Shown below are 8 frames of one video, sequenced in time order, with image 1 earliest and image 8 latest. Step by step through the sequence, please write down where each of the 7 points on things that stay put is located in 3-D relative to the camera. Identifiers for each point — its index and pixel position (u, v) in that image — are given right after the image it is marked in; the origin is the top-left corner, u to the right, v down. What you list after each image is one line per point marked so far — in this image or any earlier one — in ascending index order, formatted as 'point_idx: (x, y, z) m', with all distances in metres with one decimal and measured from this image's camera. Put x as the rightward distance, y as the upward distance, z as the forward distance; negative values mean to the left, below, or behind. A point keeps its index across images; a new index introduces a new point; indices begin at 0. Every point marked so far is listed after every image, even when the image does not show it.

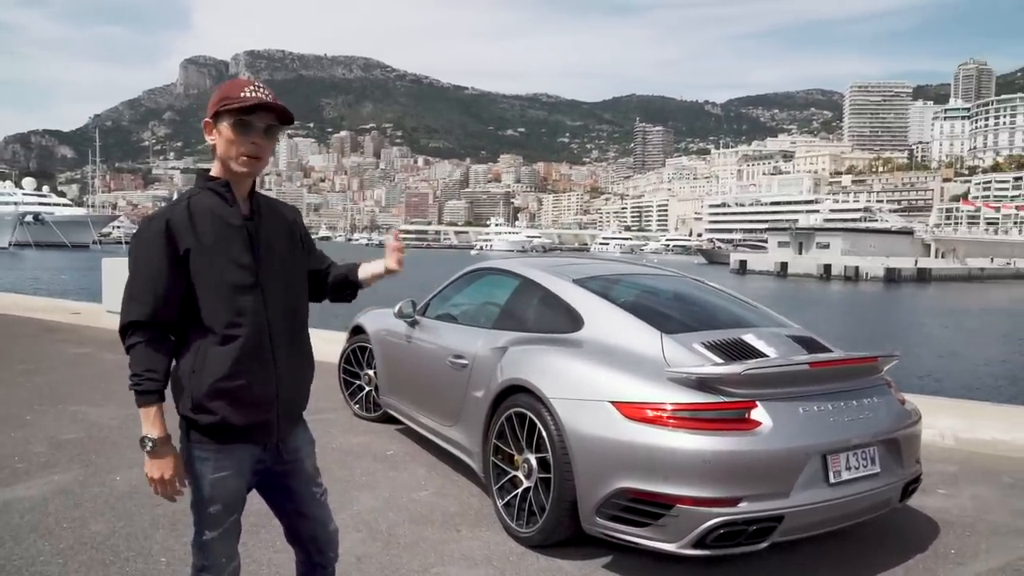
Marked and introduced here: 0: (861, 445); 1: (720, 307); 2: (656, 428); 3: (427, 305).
0: (+1.4, -0.6, +3.4) m
1: (+1.2, -0.1, +4.8) m
2: (+0.6, -0.6, +3.3) m
3: (-0.6, -0.1, +5.6) m
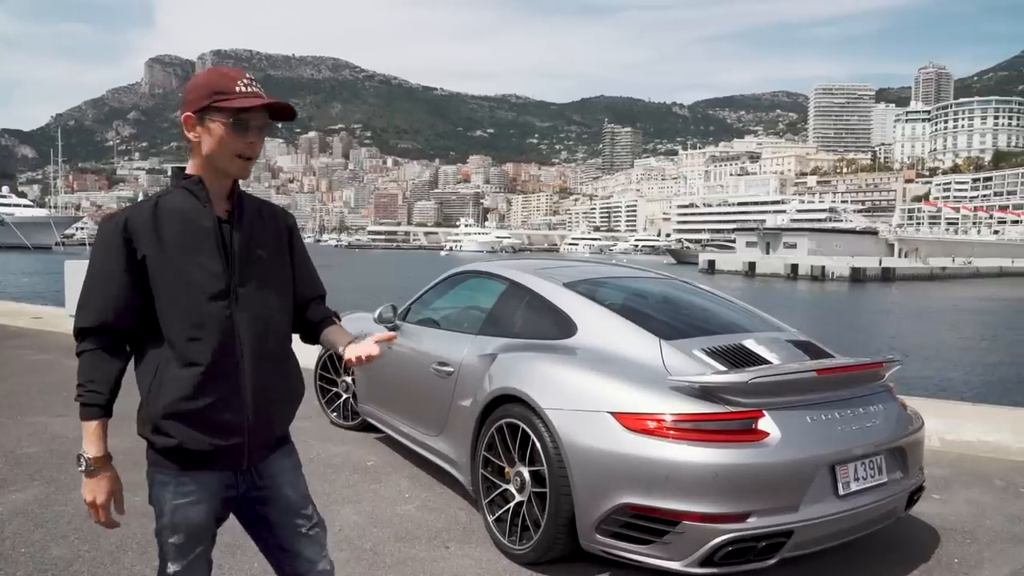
0: (+1.4, -0.6, +3.2) m
1: (+1.2, -0.1, +4.6) m
2: (+0.6, -0.6, +3.1) m
3: (-0.7, -0.1, +5.4) m
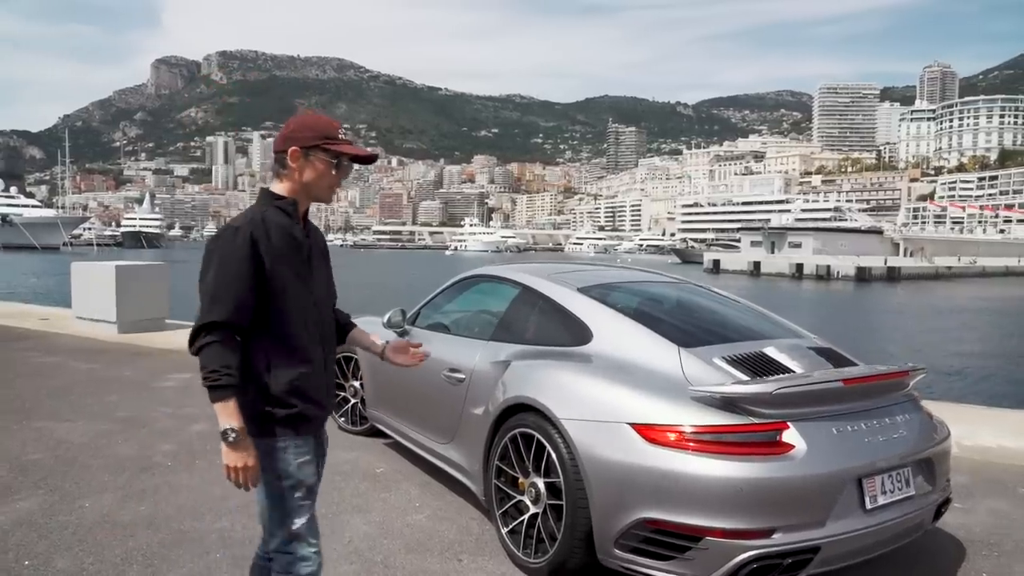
0: (+1.5, -0.7, +3.1) m
1: (+1.2, -0.2, +4.6) m
2: (+0.6, -0.6, +3.0) m
3: (-0.6, -0.2, +5.3) m
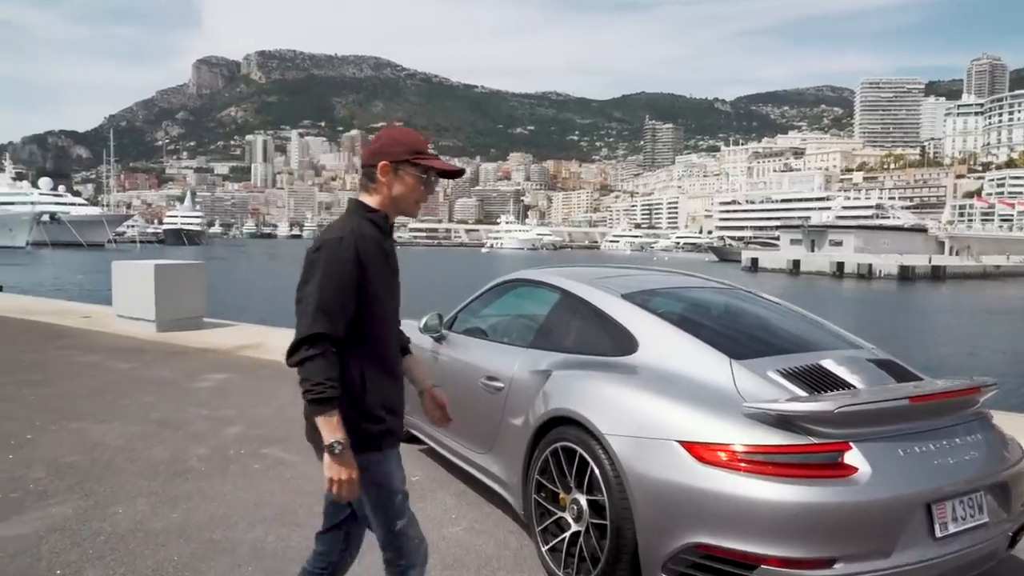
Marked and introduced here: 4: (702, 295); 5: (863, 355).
0: (+1.6, -0.7, +2.9) m
1: (+1.5, -0.2, +4.3) m
2: (+0.8, -0.7, +2.8) m
3: (-0.4, -0.2, +5.1) m
4: (+1.1, 0.0, +4.5) m
5: (+1.7, -0.3, +3.8) m
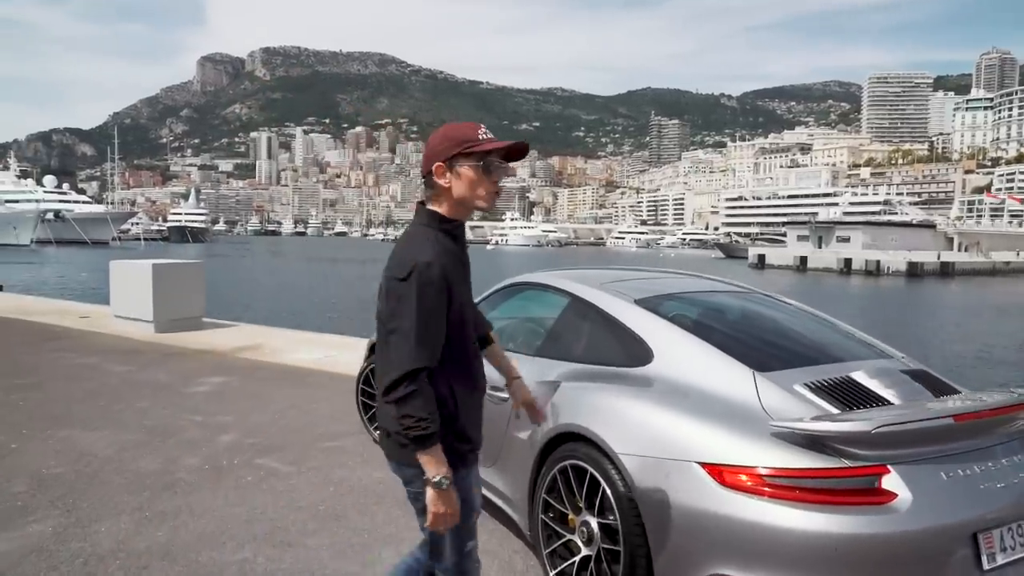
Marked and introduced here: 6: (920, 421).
0: (+1.7, -0.7, +2.7) m
1: (+1.5, -0.2, +4.1) m
2: (+0.8, -0.7, +2.6) m
3: (-0.3, -0.2, +4.9) m
4: (+1.1, -0.1, +4.3) m
5: (+1.7, -0.3, +3.5) m
6: (+1.3, -0.4, +2.6) m
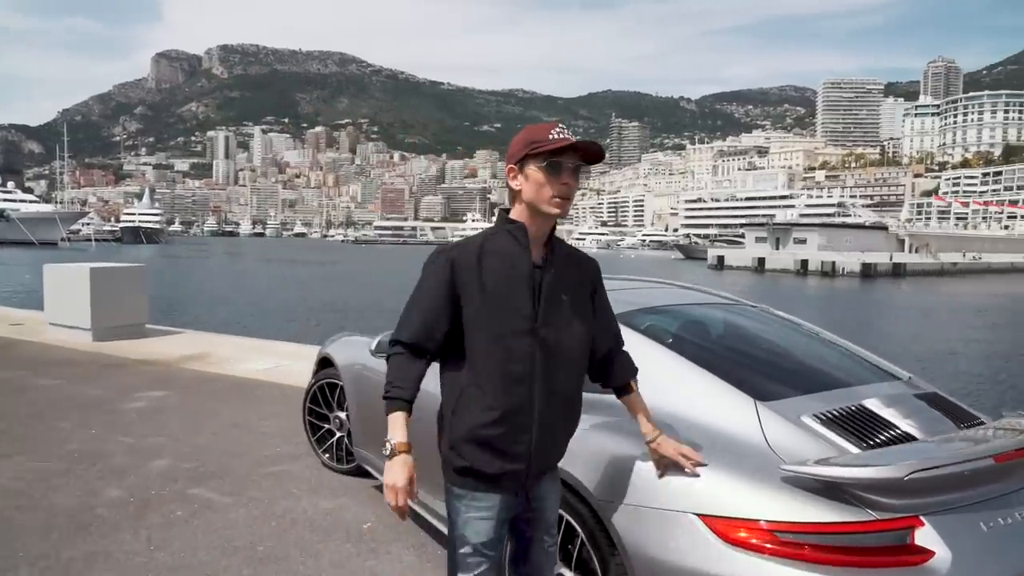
0: (+1.6, -0.8, +2.3) m
1: (+1.3, -0.3, +3.7) m
2: (+0.7, -0.7, +2.2) m
3: (-0.6, -0.3, +4.4) m
4: (+0.9, -0.1, +3.9) m
5: (+1.5, -0.4, +3.1) m
6: (+1.2, -0.5, +2.2) m
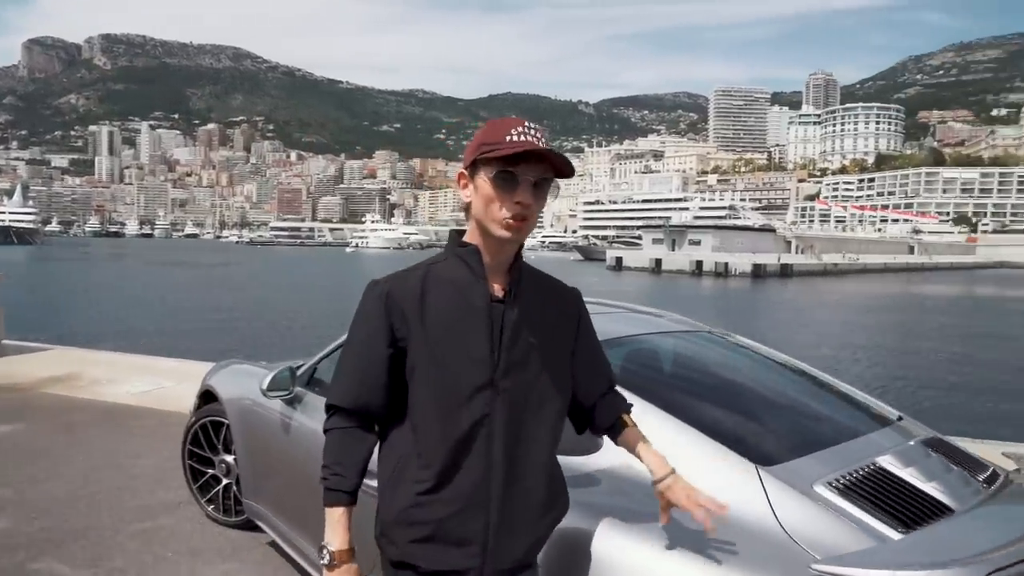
0: (+1.4, -0.9, +1.9) m
1: (+1.0, -0.4, +3.2) m
2: (+0.6, -0.8, +1.6) m
3: (-0.9, -0.4, +3.7) m
4: (+0.6, -0.2, +3.3) m
5: (+1.3, -0.5, +2.7) m
6: (+1.1, -0.6, +1.8) m
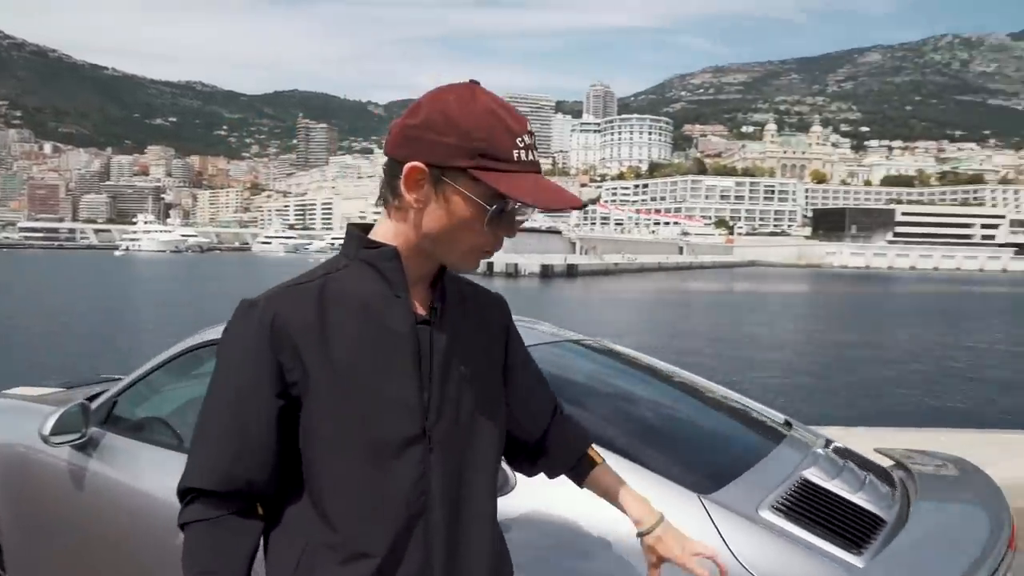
0: (+1.3, -0.9, +1.7) m
1: (+0.5, -0.4, +2.9) m
2: (+0.5, -0.8, +1.3) m
3: (-1.5, -0.4, +2.9) m
4: (+0.1, -0.2, +2.9) m
5: (+1.0, -0.5, +2.5) m
6: (+1.0, -0.6, +1.6) m
